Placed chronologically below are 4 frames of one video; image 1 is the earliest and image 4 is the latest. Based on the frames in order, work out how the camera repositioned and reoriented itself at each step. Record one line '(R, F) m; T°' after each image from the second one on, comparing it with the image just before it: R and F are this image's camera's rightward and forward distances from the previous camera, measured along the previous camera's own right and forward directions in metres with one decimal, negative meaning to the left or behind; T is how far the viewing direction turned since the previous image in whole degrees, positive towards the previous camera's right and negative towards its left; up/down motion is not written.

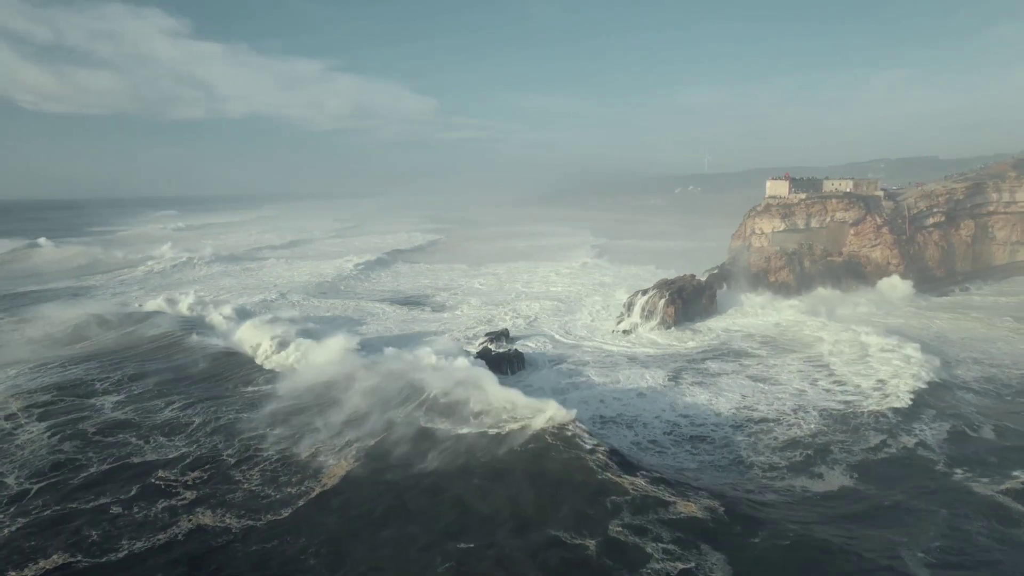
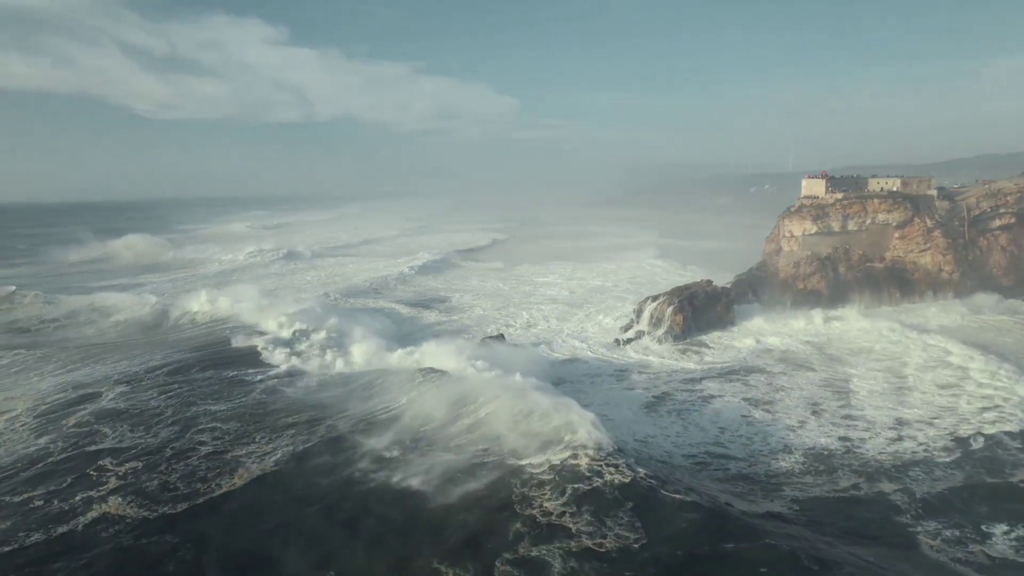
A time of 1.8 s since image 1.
(+2.1, +0.8) m; -7°
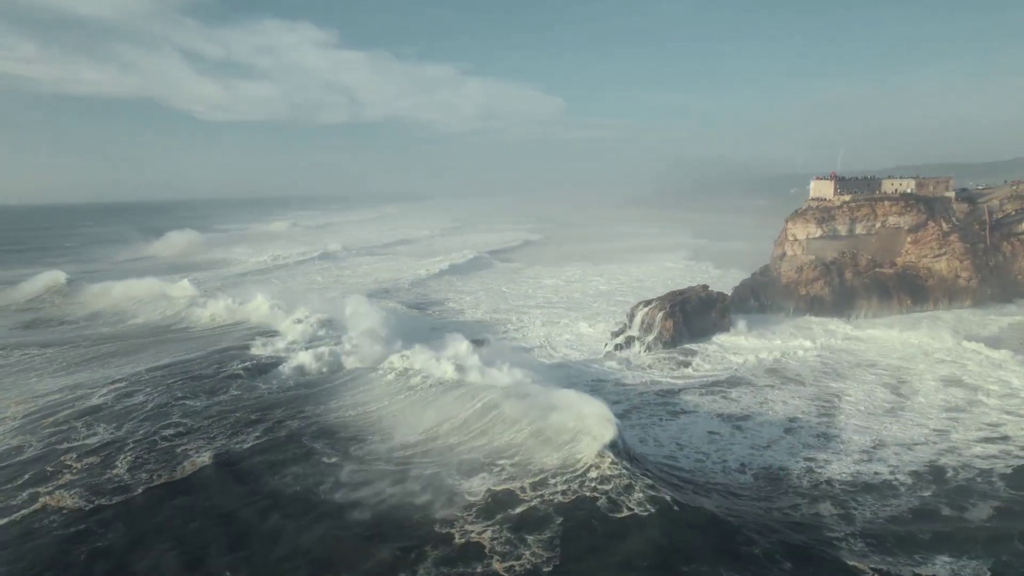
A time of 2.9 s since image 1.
(+1.4, +0.3) m; -4°
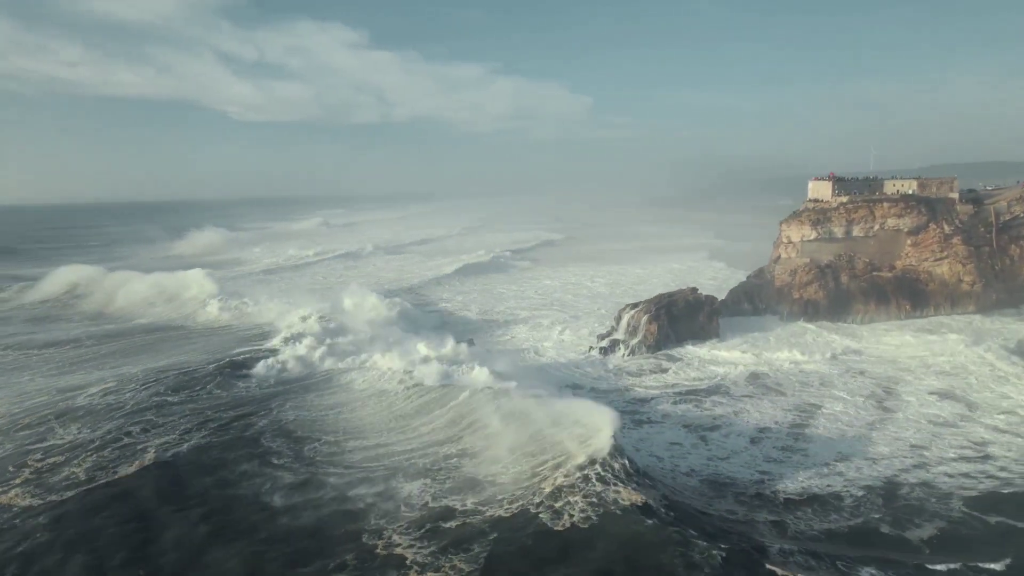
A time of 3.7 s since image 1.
(+1.1, +0.2) m; -2°
